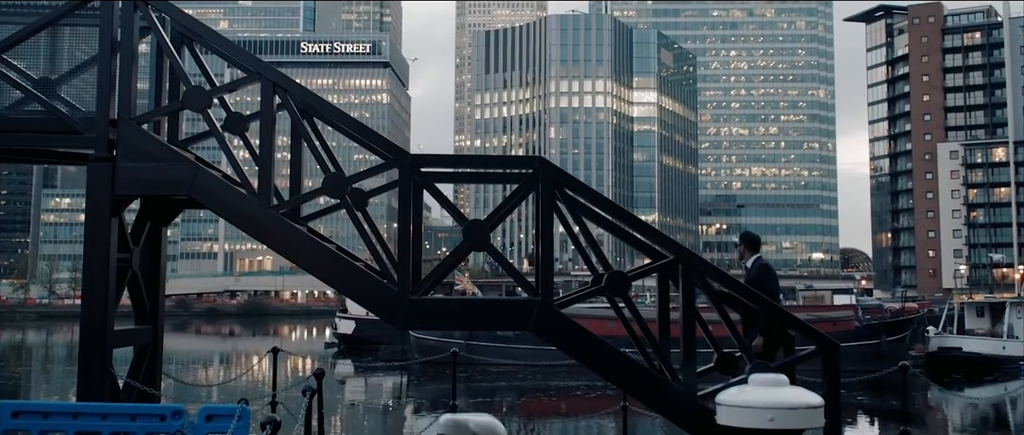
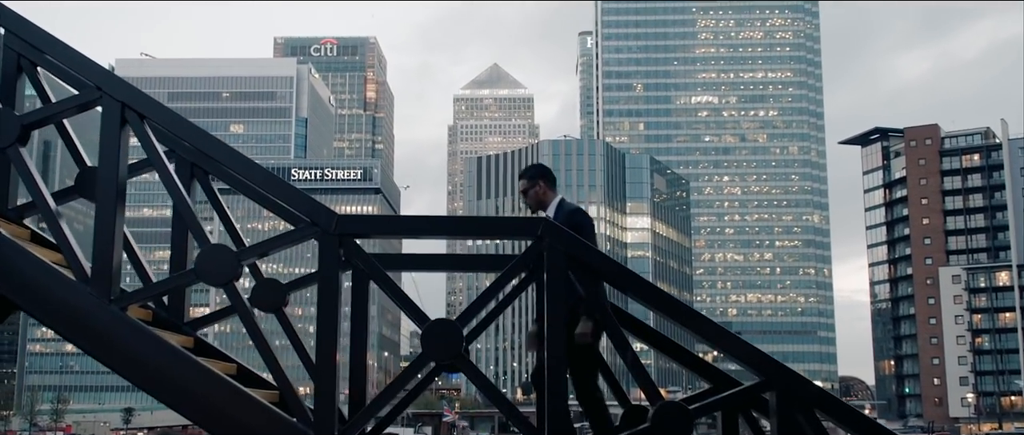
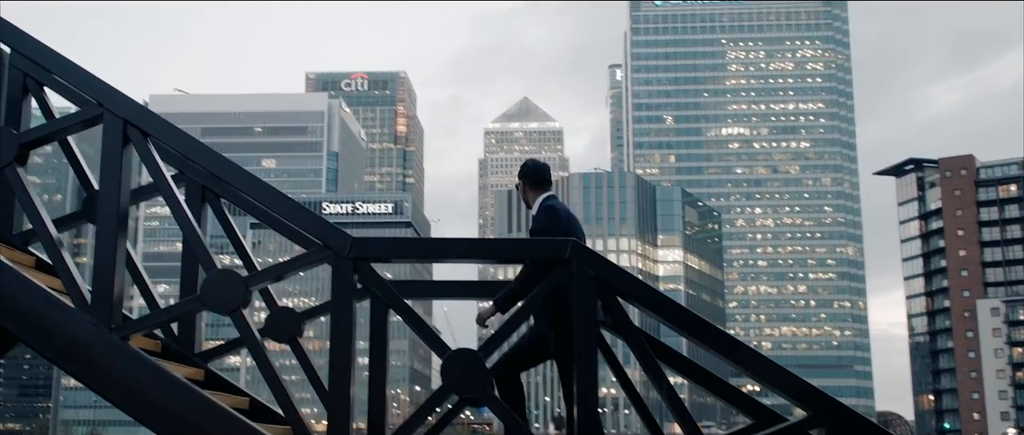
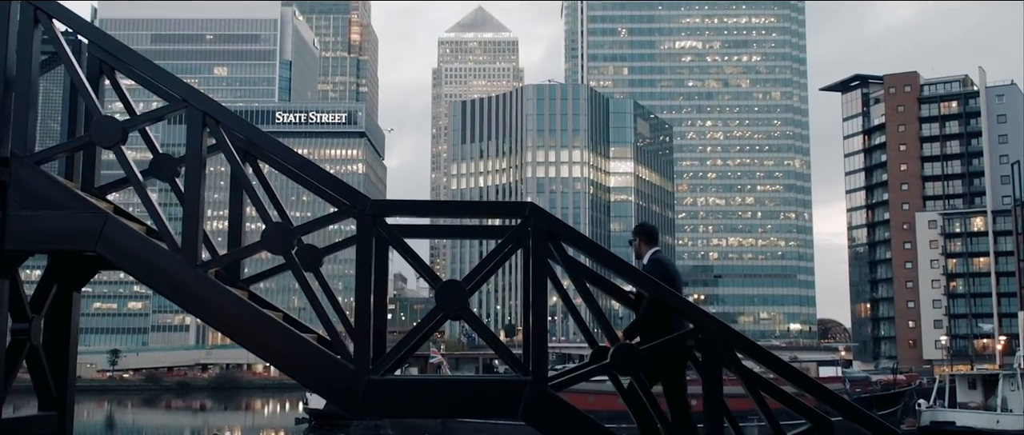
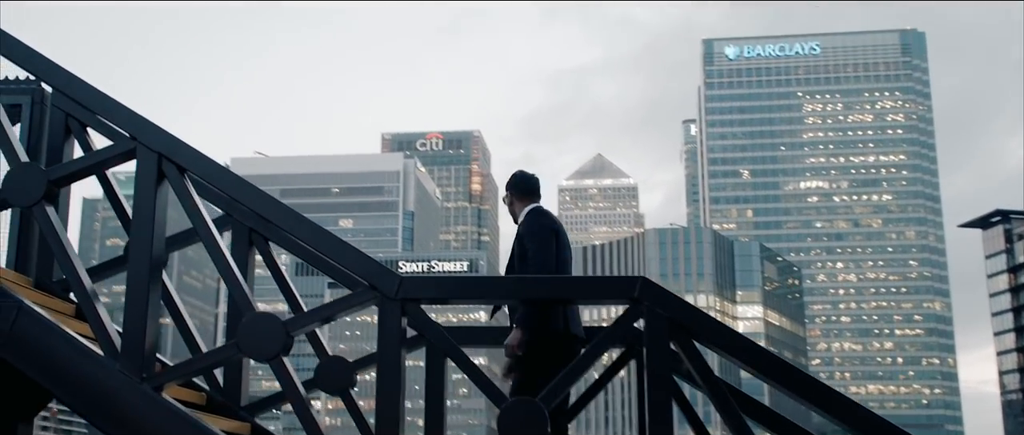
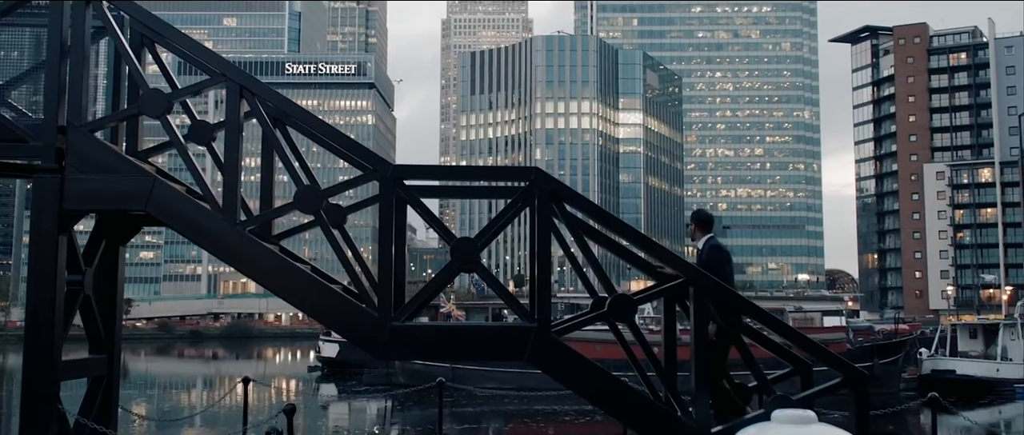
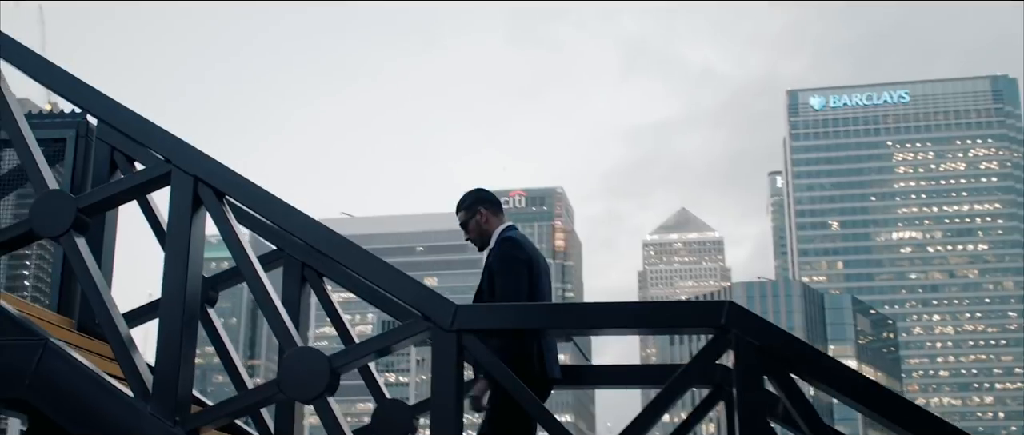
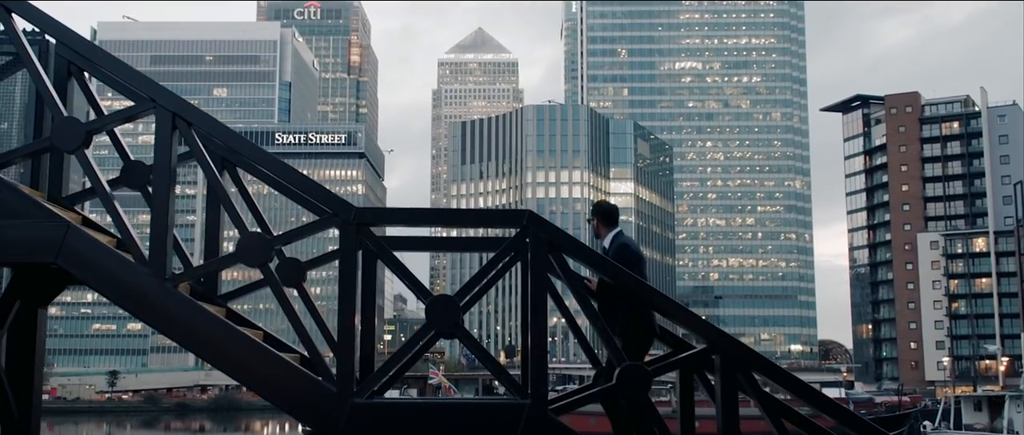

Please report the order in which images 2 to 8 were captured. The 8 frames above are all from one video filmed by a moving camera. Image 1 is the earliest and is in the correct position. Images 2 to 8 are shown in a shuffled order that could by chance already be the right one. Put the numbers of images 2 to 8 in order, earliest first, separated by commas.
6, 4, 8, 2, 3, 5, 7
